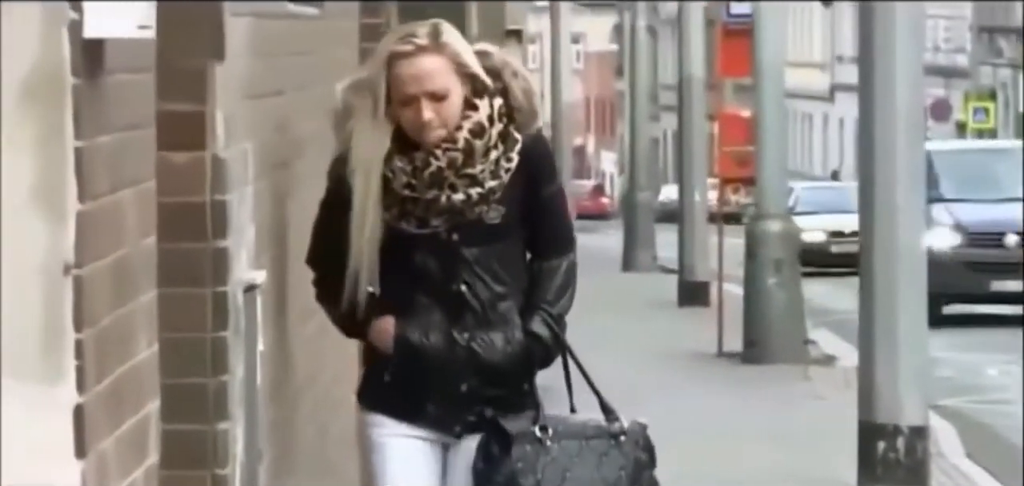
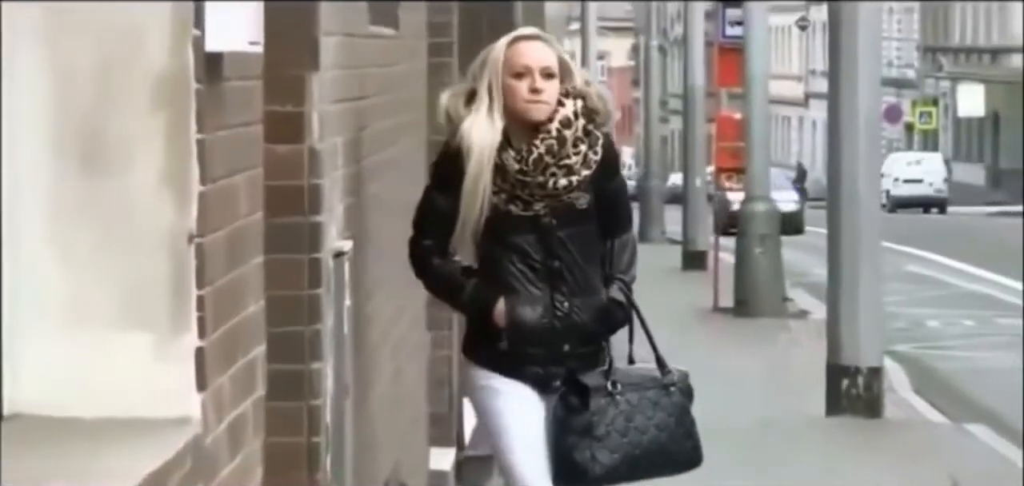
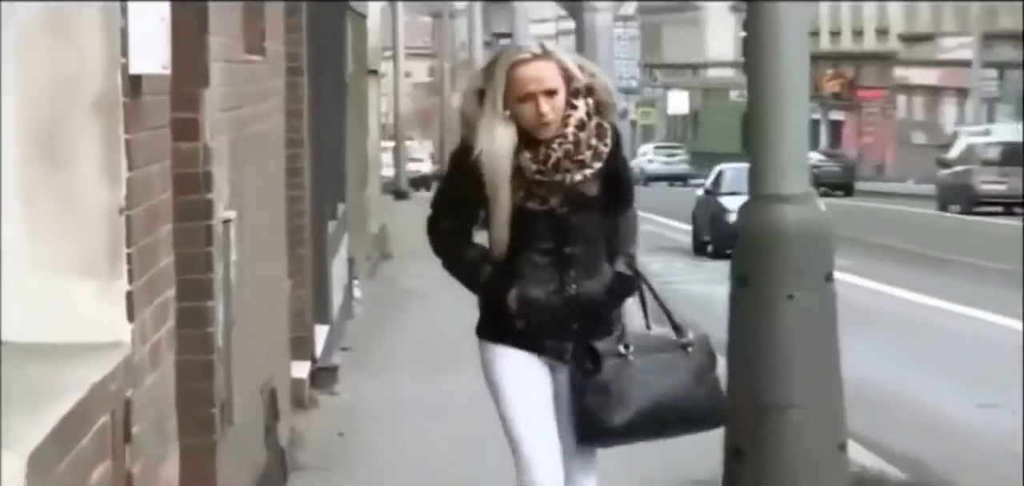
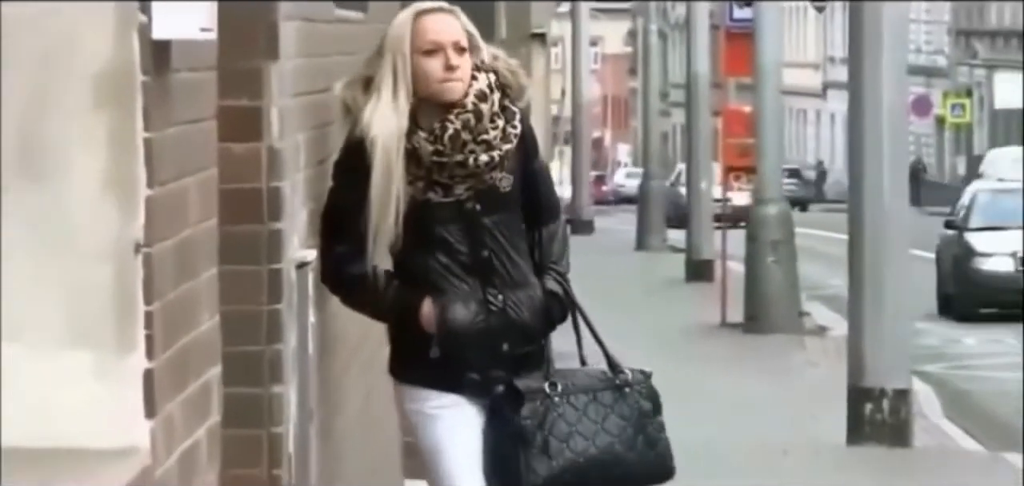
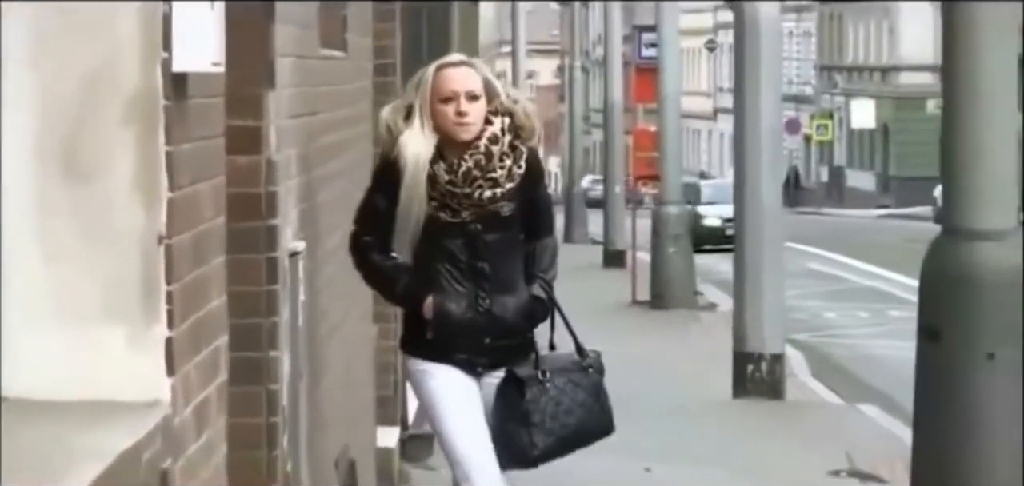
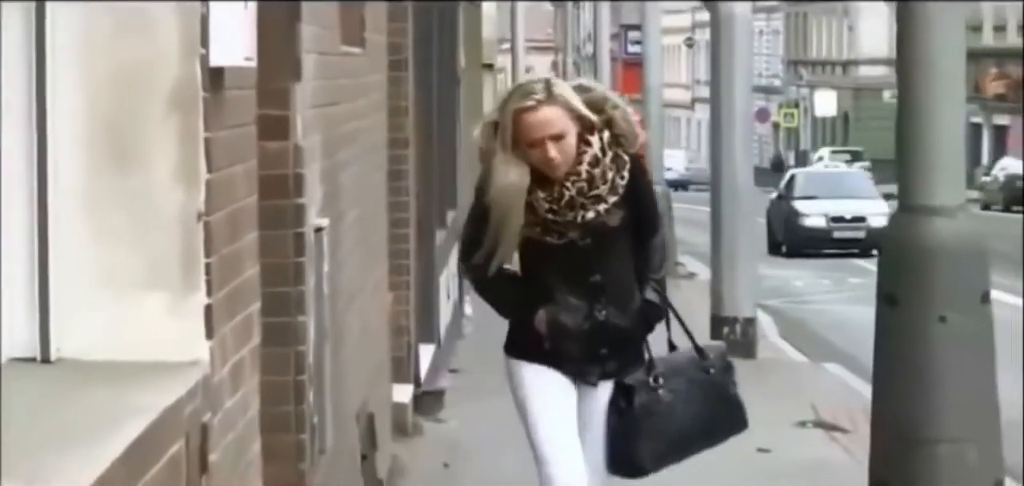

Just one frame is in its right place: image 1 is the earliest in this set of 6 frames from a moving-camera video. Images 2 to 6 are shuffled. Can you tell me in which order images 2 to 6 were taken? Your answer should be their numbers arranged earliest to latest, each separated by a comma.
4, 2, 5, 6, 3
